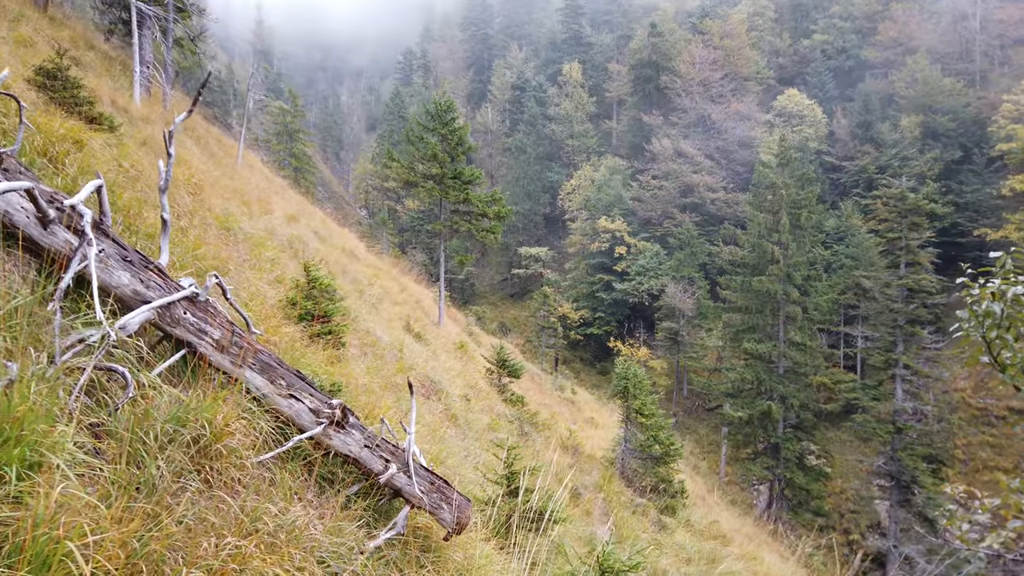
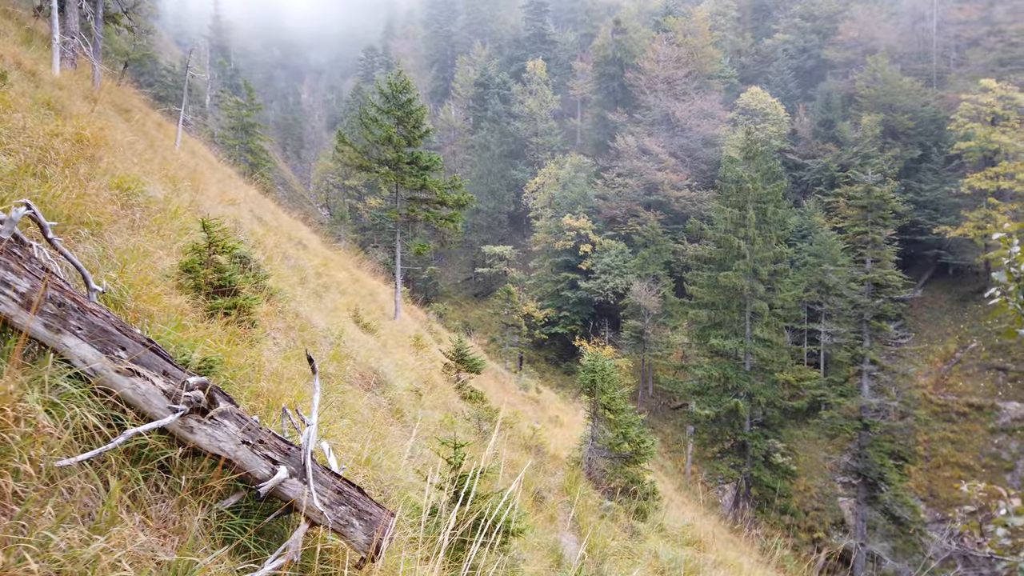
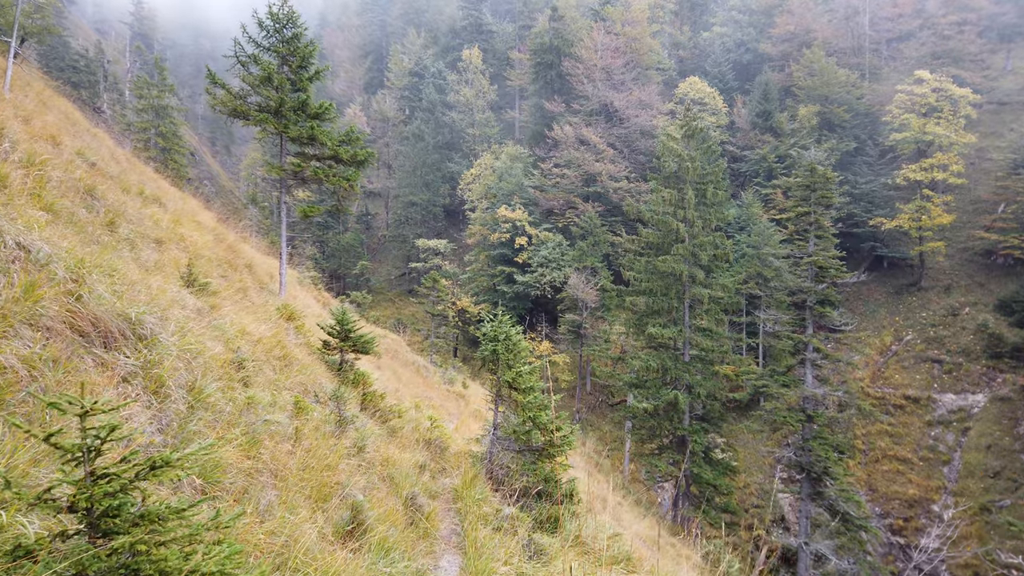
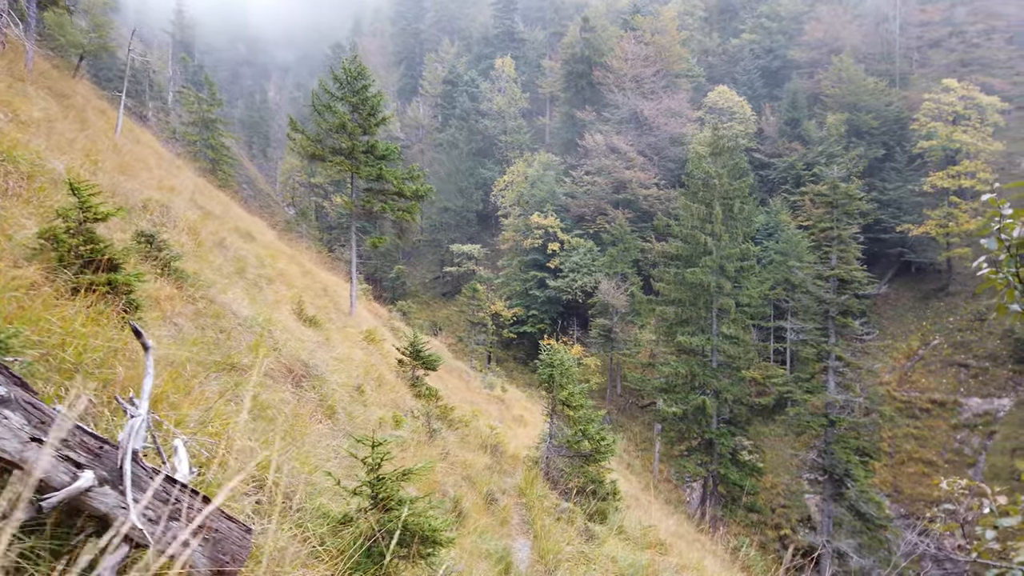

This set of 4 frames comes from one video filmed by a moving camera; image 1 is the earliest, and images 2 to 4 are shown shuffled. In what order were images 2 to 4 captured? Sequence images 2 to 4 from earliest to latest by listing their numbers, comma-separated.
2, 4, 3
